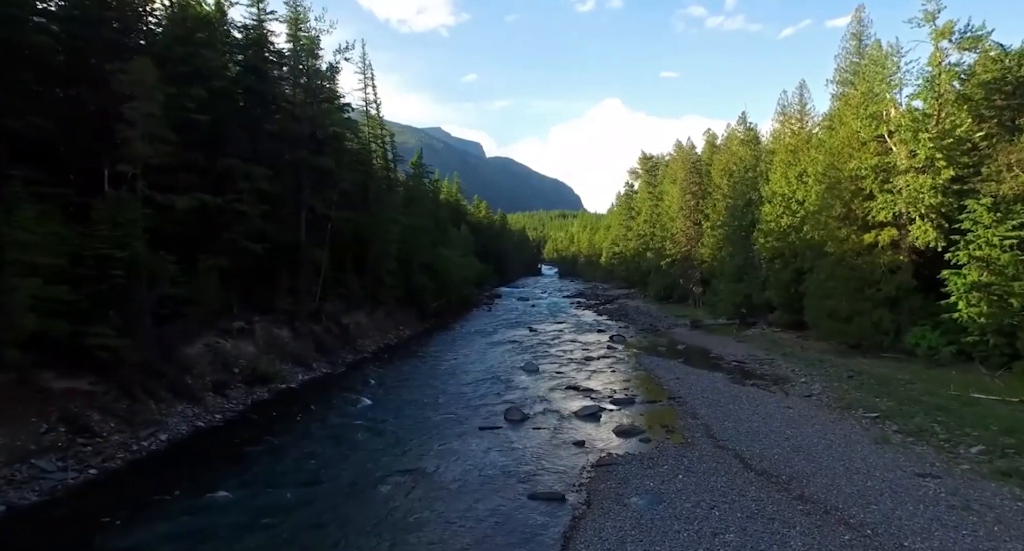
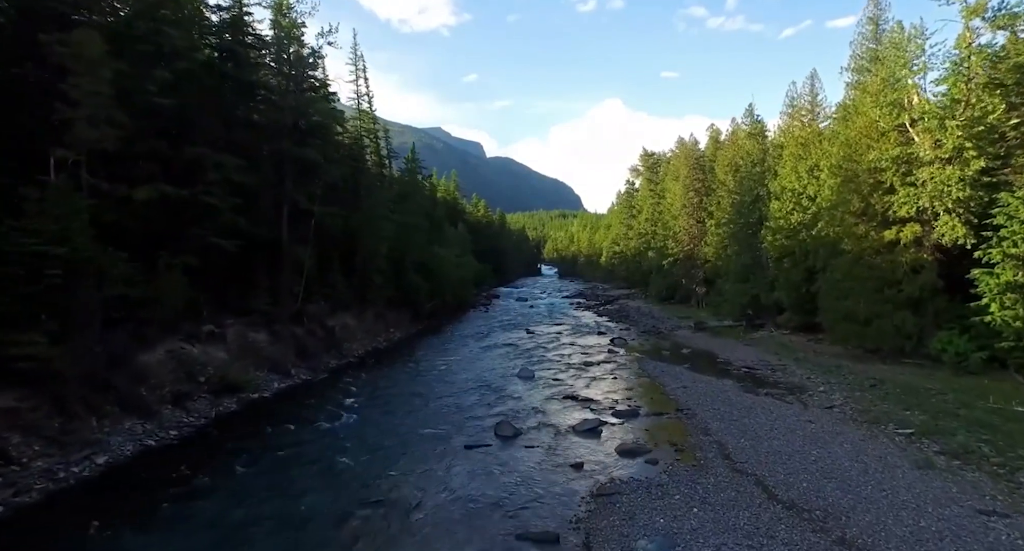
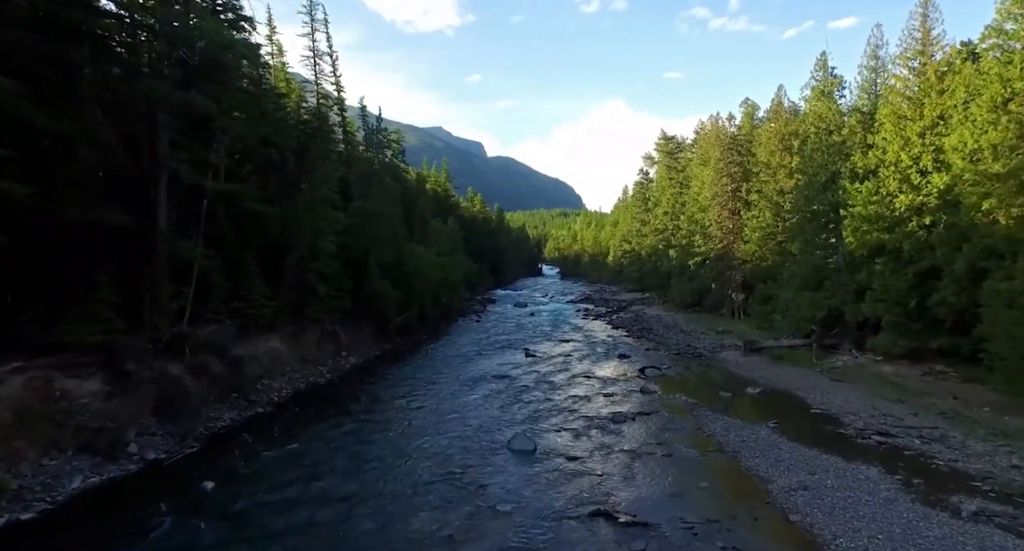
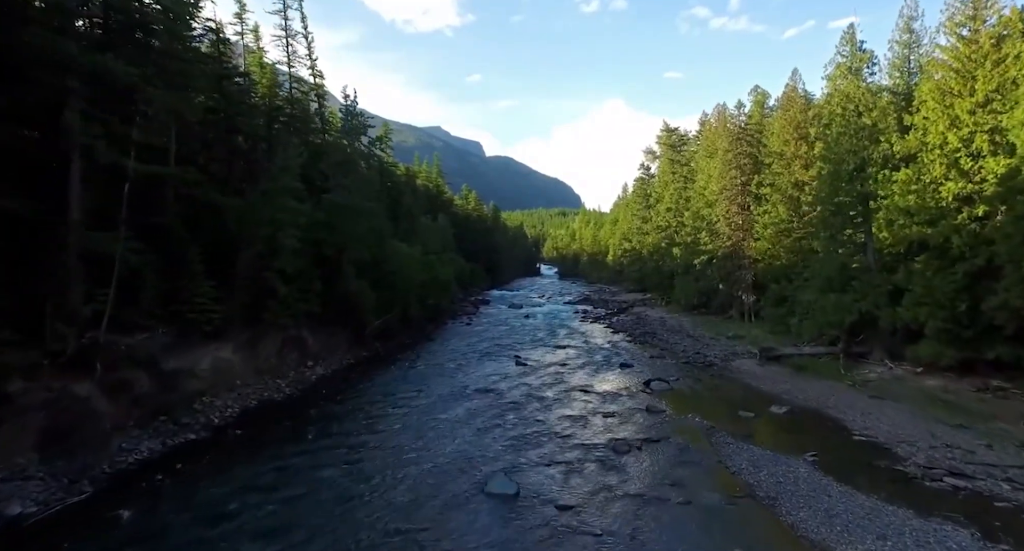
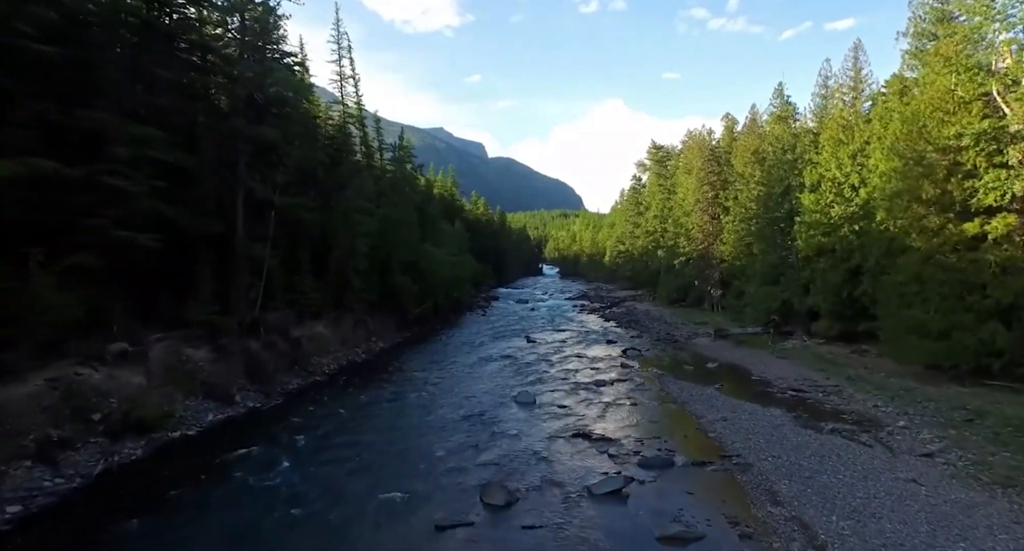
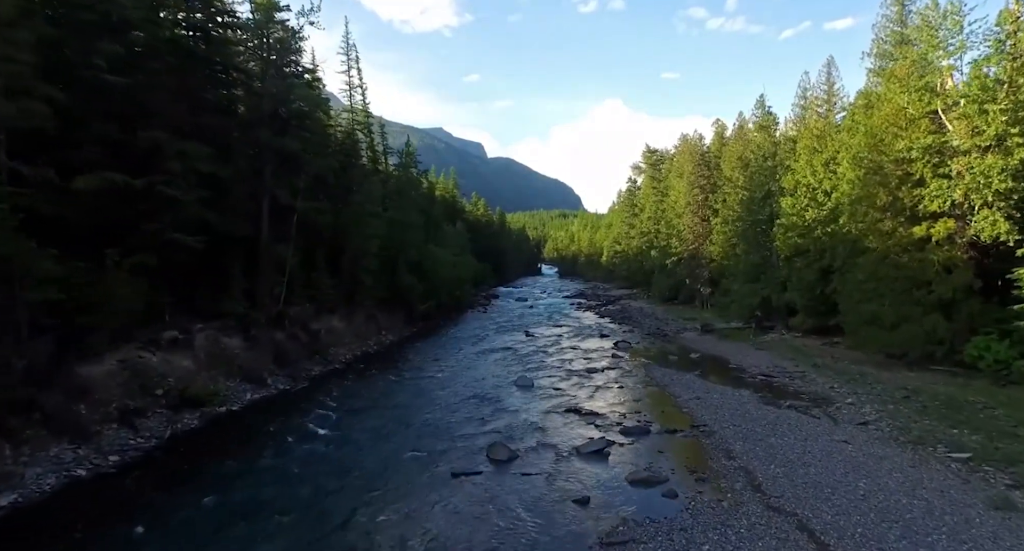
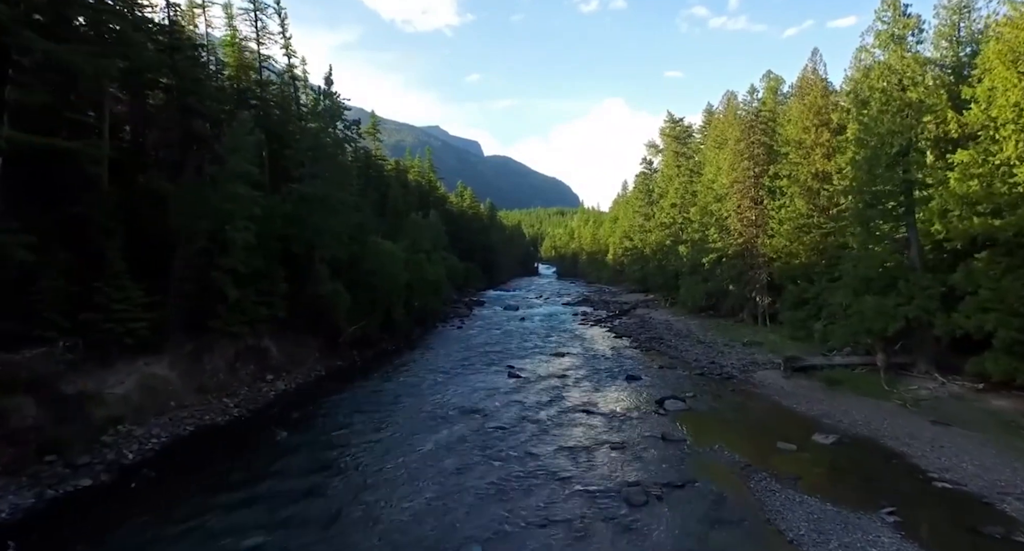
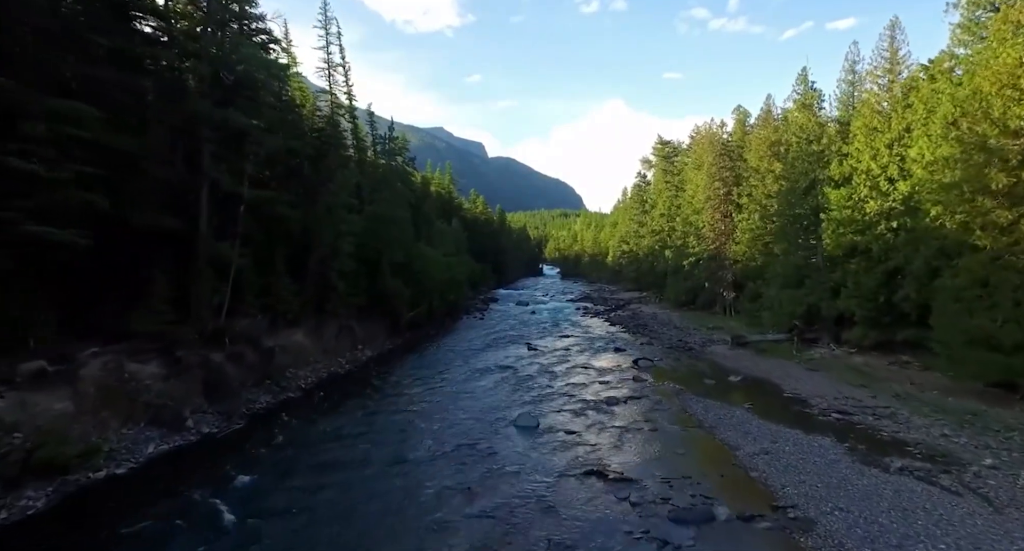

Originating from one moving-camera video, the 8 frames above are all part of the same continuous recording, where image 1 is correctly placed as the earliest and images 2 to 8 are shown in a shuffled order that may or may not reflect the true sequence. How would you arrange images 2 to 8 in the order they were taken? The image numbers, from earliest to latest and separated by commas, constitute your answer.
2, 6, 5, 8, 3, 4, 7
